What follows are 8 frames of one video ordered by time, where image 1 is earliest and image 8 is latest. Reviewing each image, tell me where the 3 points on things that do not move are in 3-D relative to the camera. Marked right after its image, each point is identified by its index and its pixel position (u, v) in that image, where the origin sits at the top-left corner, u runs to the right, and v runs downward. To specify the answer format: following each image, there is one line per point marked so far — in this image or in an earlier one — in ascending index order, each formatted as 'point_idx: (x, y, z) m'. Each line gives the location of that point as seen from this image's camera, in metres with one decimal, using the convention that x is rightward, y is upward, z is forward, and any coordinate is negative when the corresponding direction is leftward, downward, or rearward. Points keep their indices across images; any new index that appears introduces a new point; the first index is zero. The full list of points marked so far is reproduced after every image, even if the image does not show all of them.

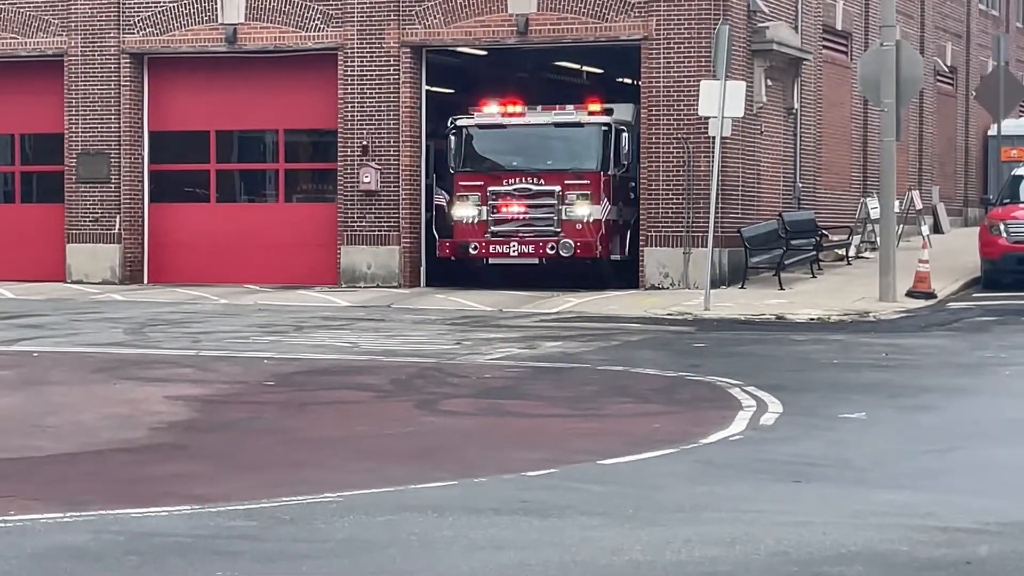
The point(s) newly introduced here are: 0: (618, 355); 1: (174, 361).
0: (+0.9, -0.6, +18.9) m
1: (-2.6, -0.6, +18.9) m
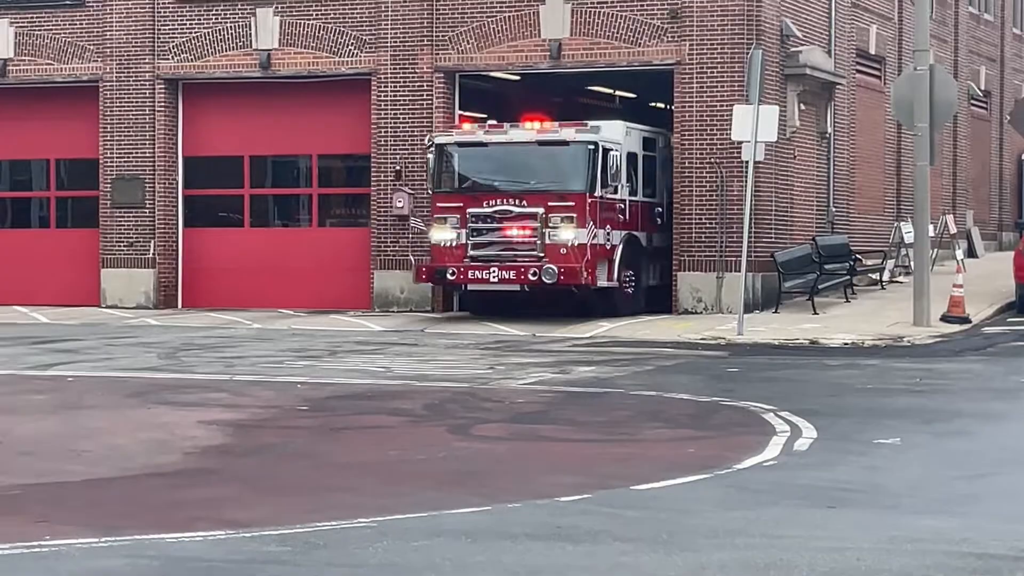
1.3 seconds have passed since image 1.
0: (+1.2, -0.8, +18.9) m
1: (-2.3, -0.8, +18.9) m
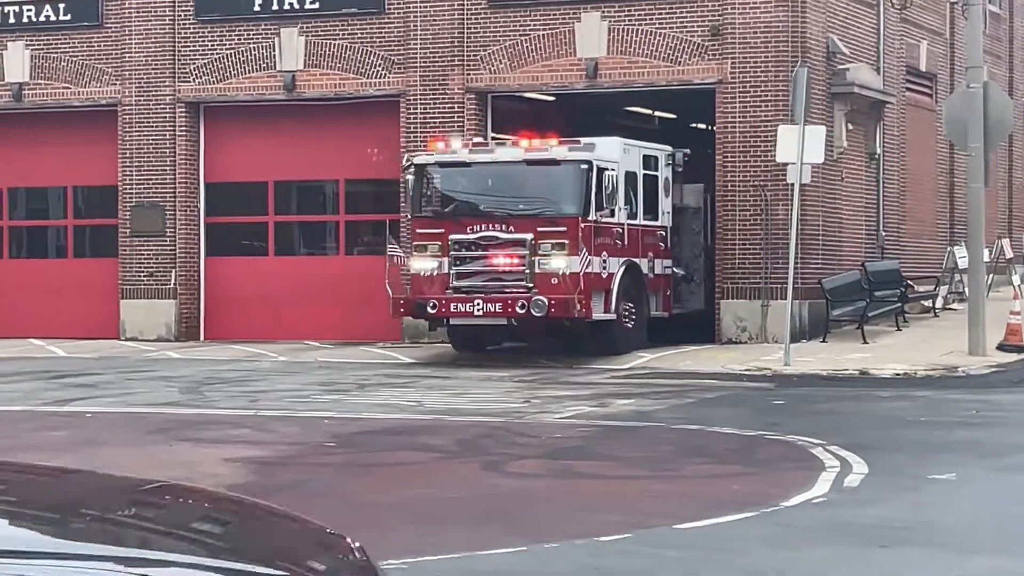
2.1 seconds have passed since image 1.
0: (+1.4, -1.0, +17.8) m
1: (-2.1, -1.0, +17.9) m
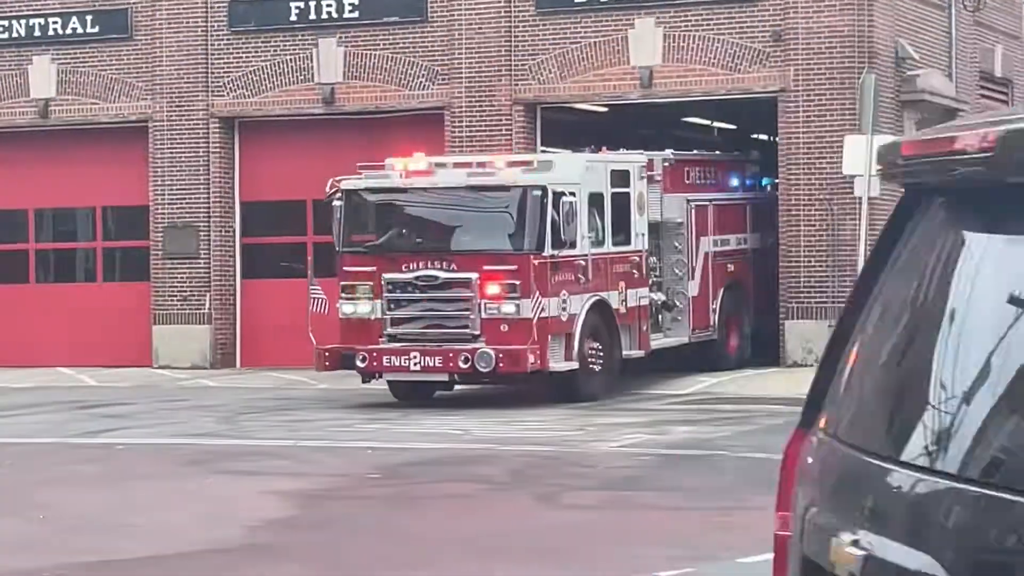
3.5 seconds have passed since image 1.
0: (+1.8, -1.1, +16.5) m
1: (-1.7, -1.2, +16.7) m
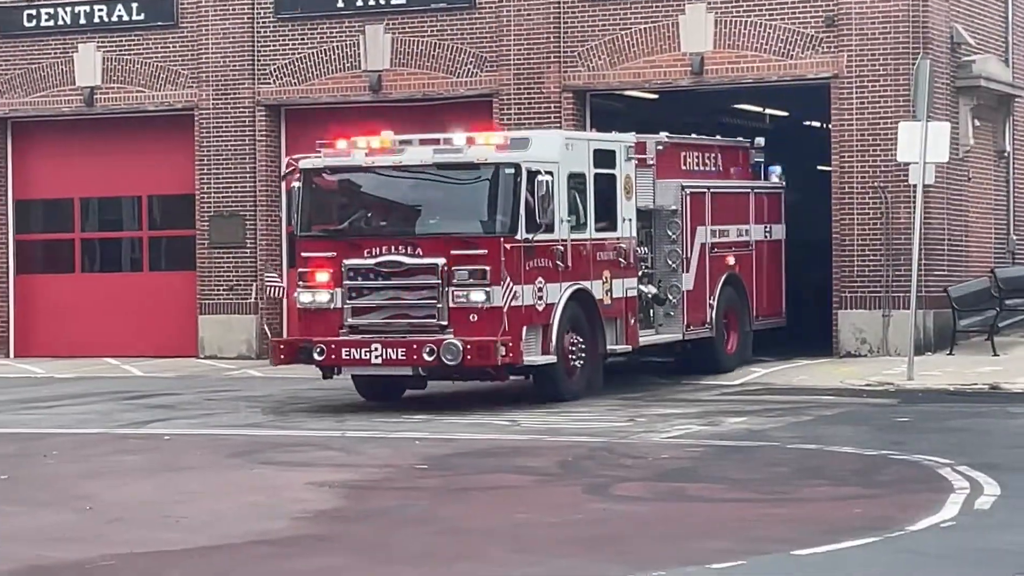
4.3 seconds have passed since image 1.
0: (+2.1, -1.0, +16.2) m
1: (-1.4, -1.1, +16.5) m
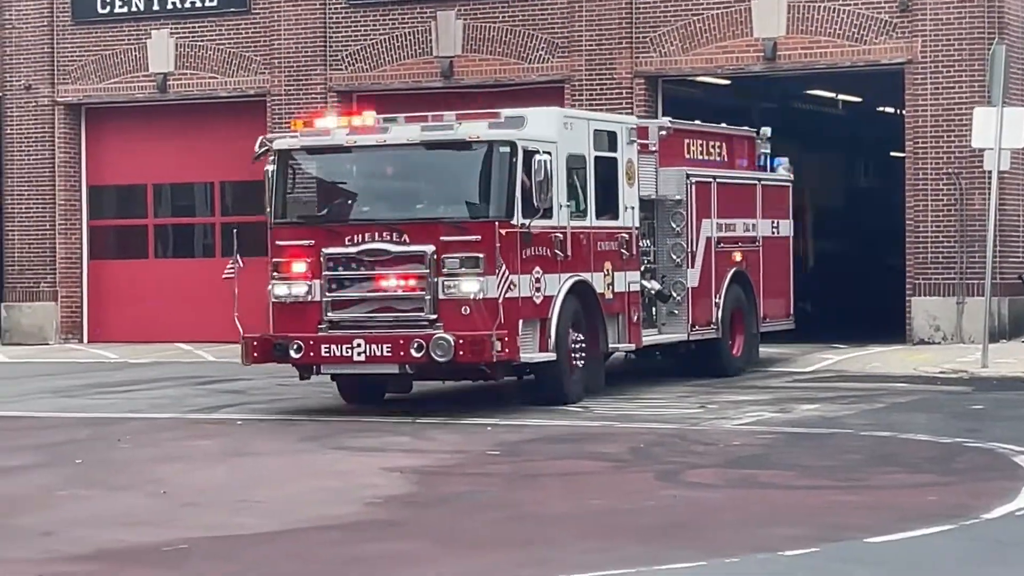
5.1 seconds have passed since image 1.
0: (+2.6, -1.0, +16.2) m
1: (-0.9, -1.0, +16.6) m
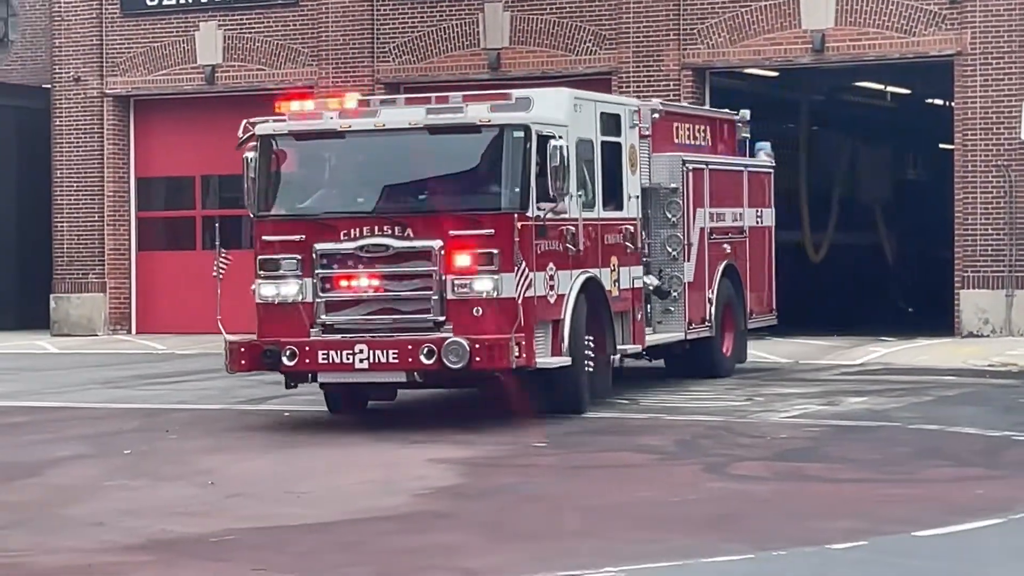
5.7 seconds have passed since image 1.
0: (+2.9, -0.9, +16.1) m
1: (-0.6, -0.9, +16.6) m
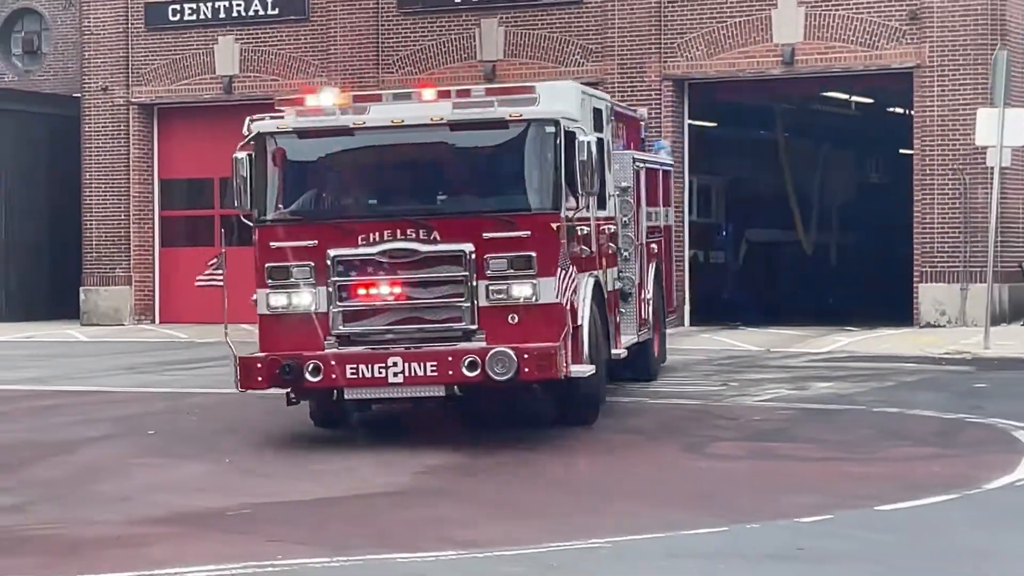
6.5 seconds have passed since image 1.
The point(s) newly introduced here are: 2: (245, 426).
0: (+2.8, -0.9, +18.0) m
1: (-0.6, -0.9, +18.4) m
2: (-2.0, -1.0, +17.6) m
